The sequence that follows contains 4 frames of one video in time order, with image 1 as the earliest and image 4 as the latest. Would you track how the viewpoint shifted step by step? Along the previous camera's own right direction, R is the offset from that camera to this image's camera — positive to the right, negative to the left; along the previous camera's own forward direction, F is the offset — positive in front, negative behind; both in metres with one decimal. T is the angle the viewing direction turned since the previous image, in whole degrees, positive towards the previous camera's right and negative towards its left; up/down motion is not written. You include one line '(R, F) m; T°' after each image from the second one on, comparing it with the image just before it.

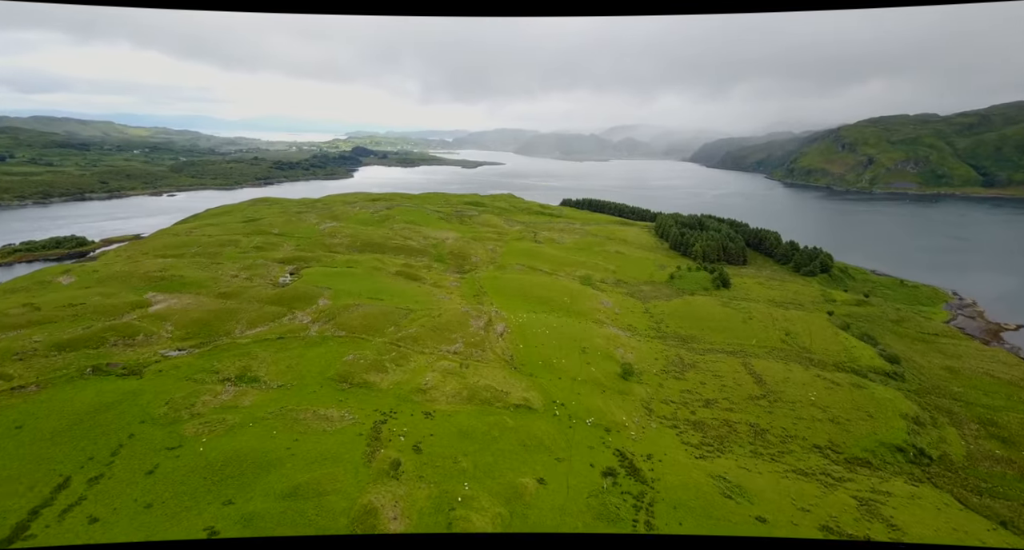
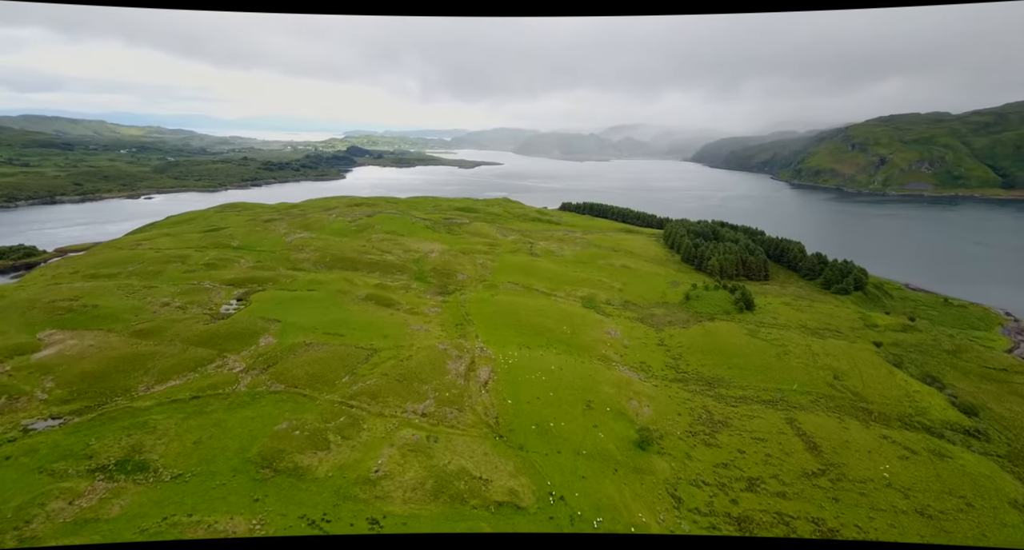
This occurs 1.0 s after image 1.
(+0.7, +5.8) m; 0°
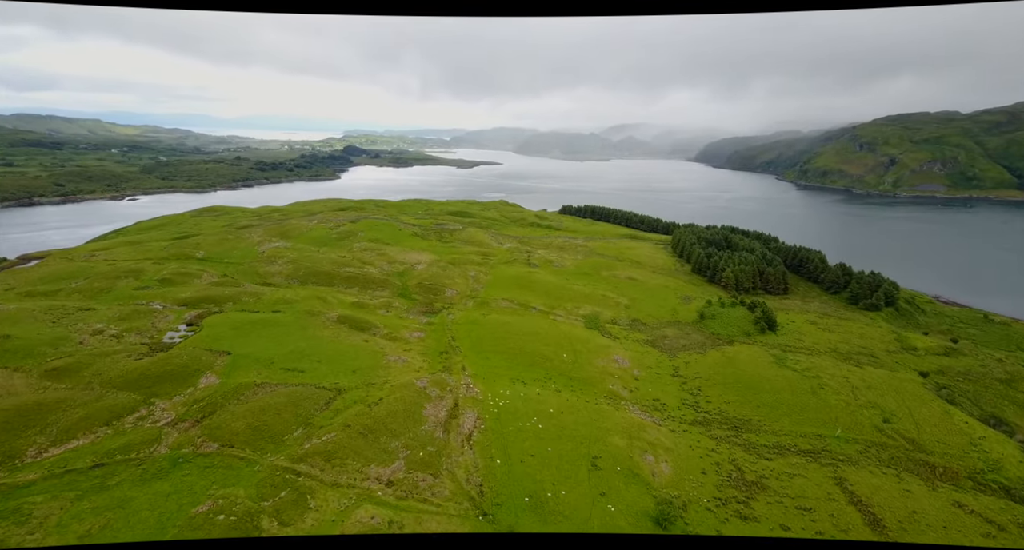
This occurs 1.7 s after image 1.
(+0.4, +4.0) m; 0°
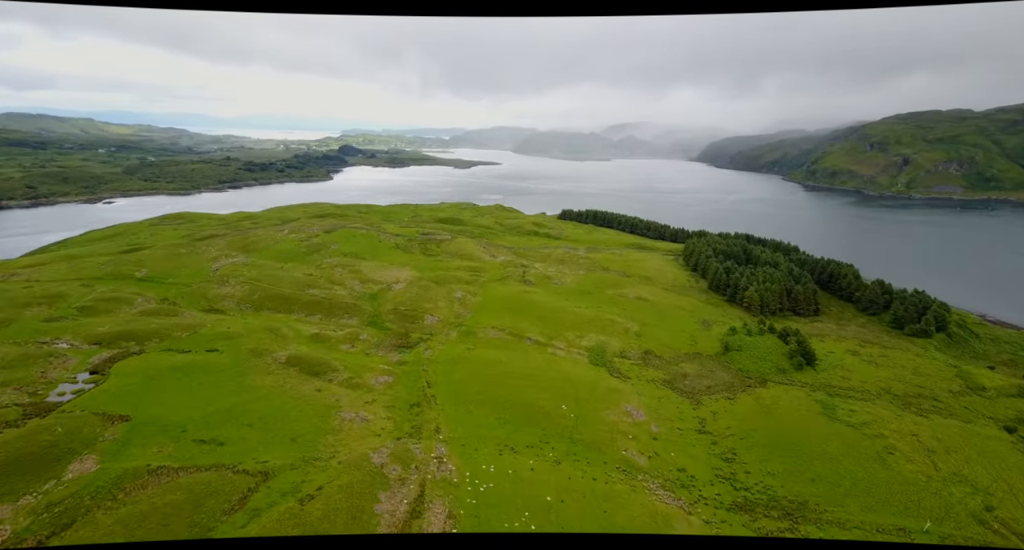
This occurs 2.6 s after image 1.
(+0.6, +5.3) m; 0°
